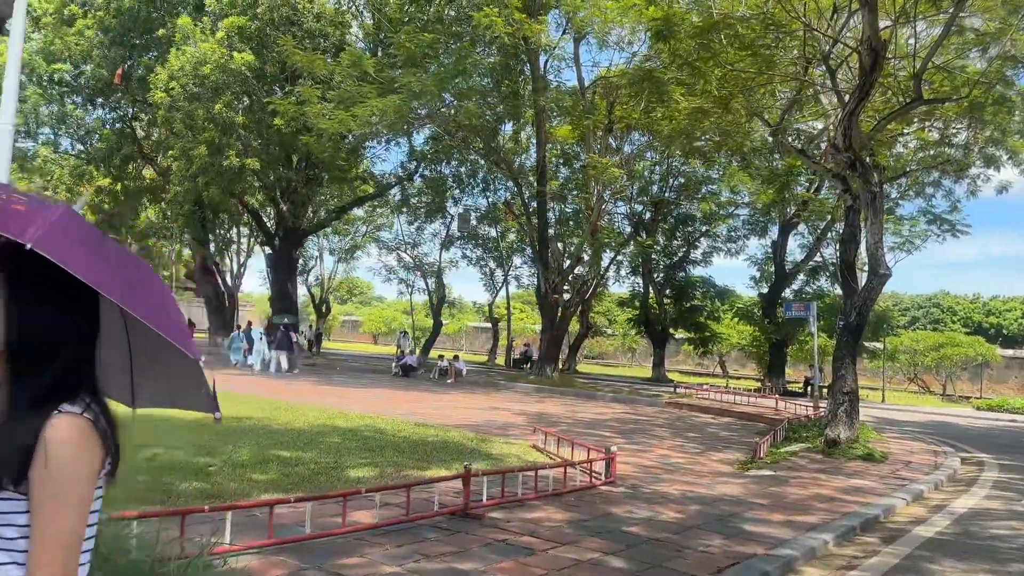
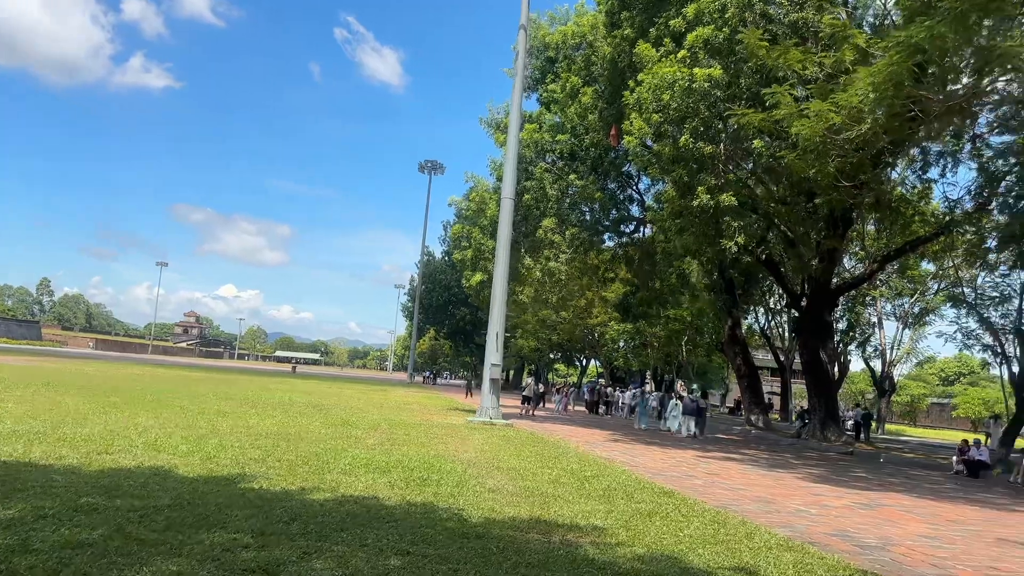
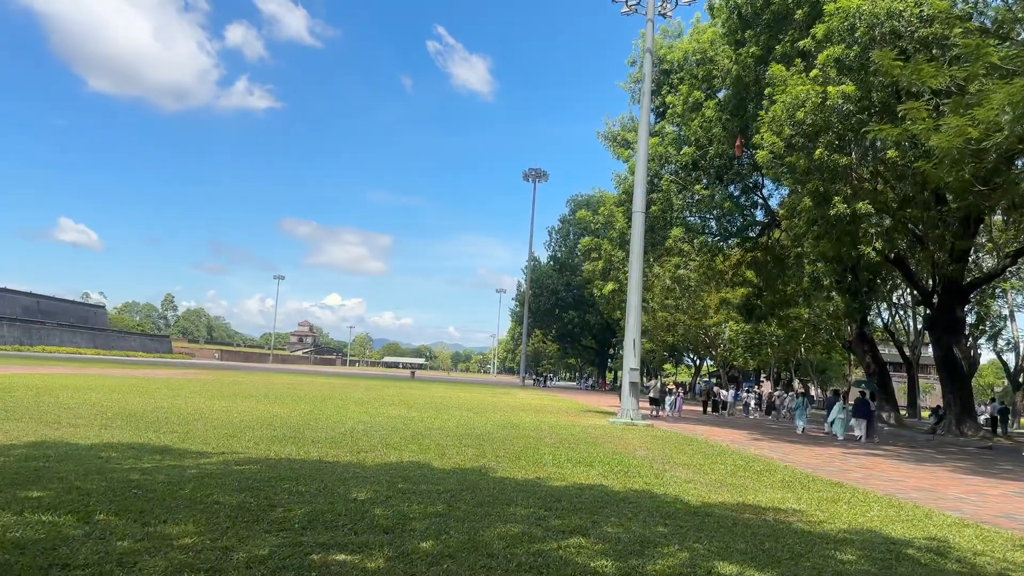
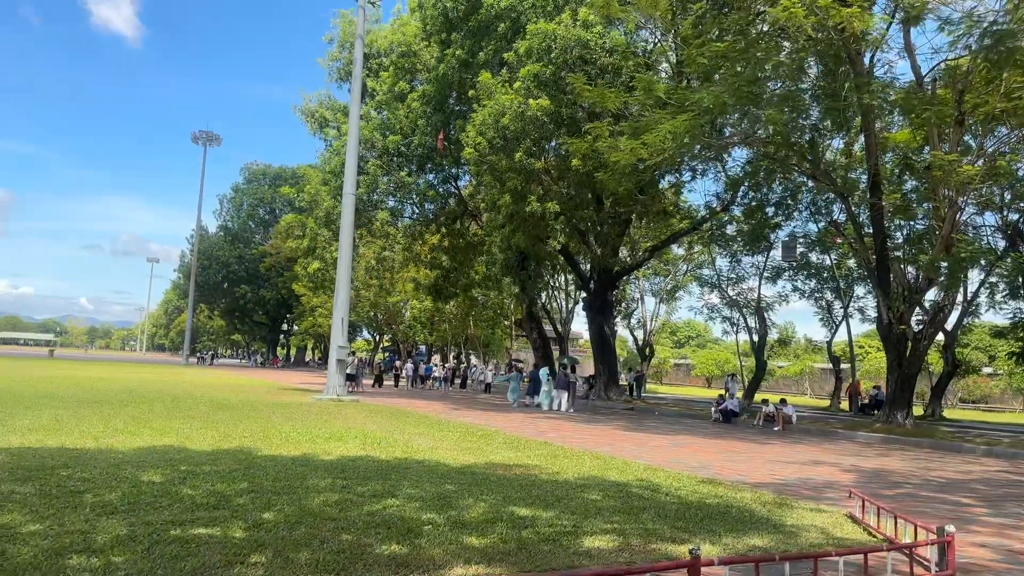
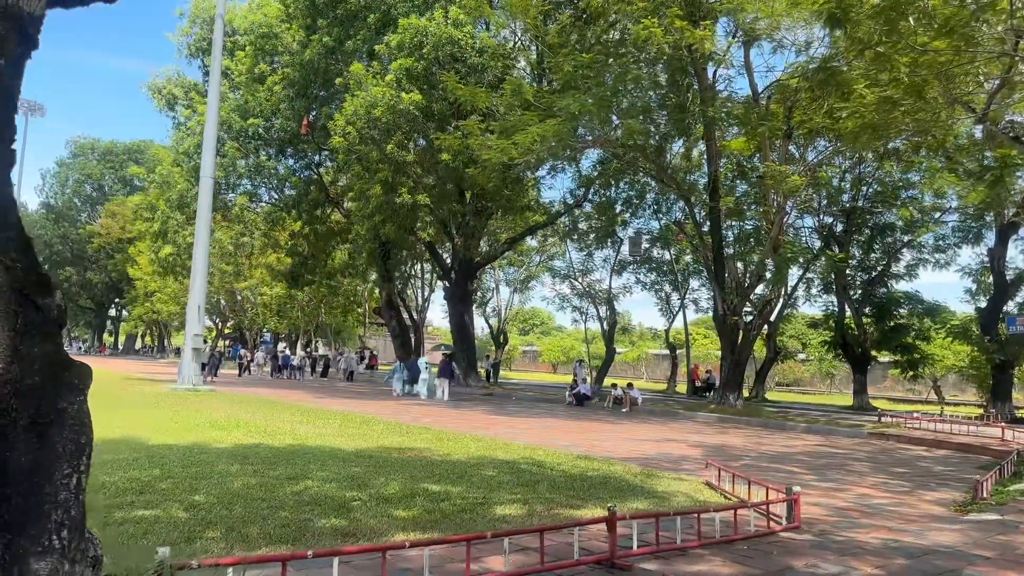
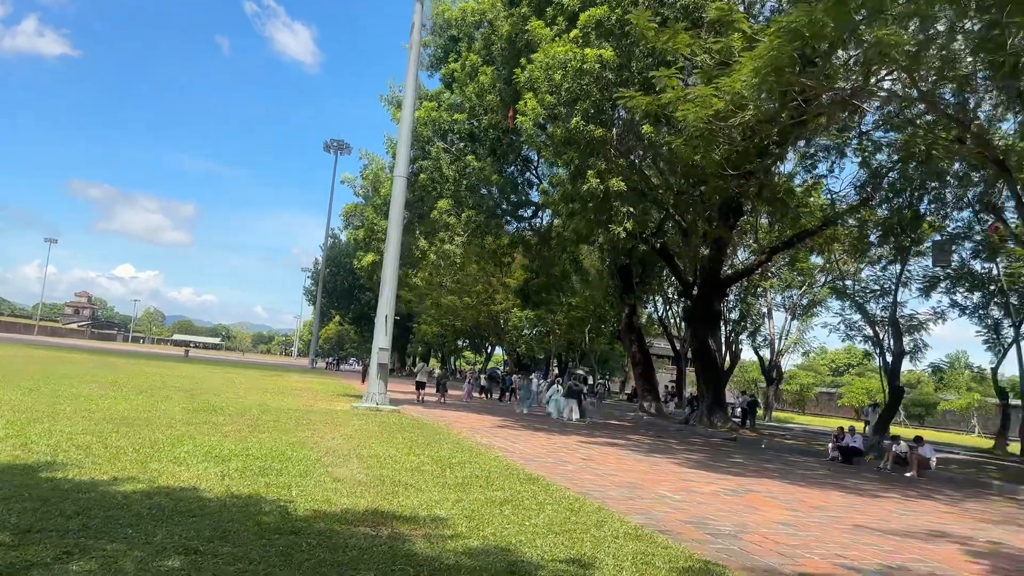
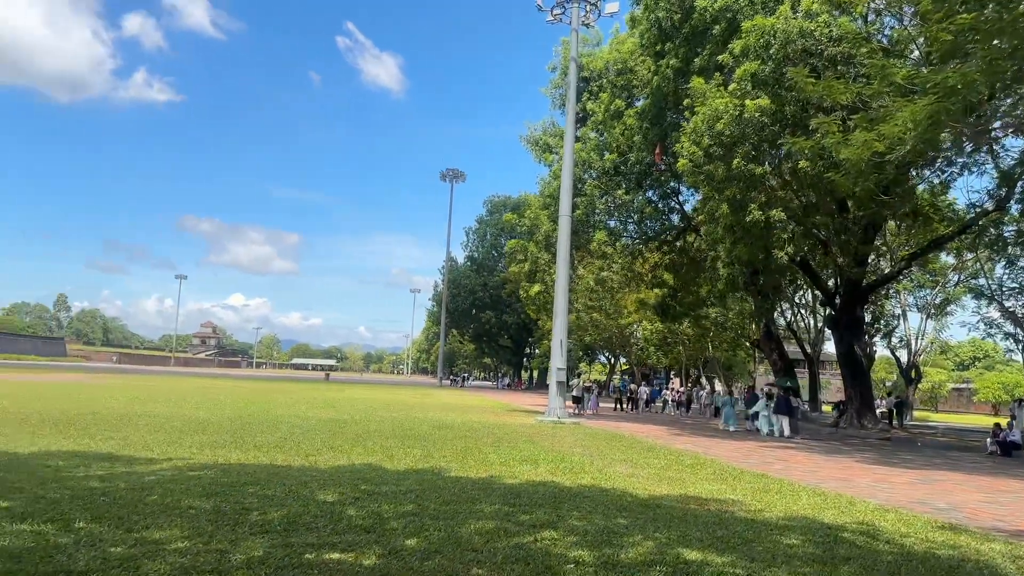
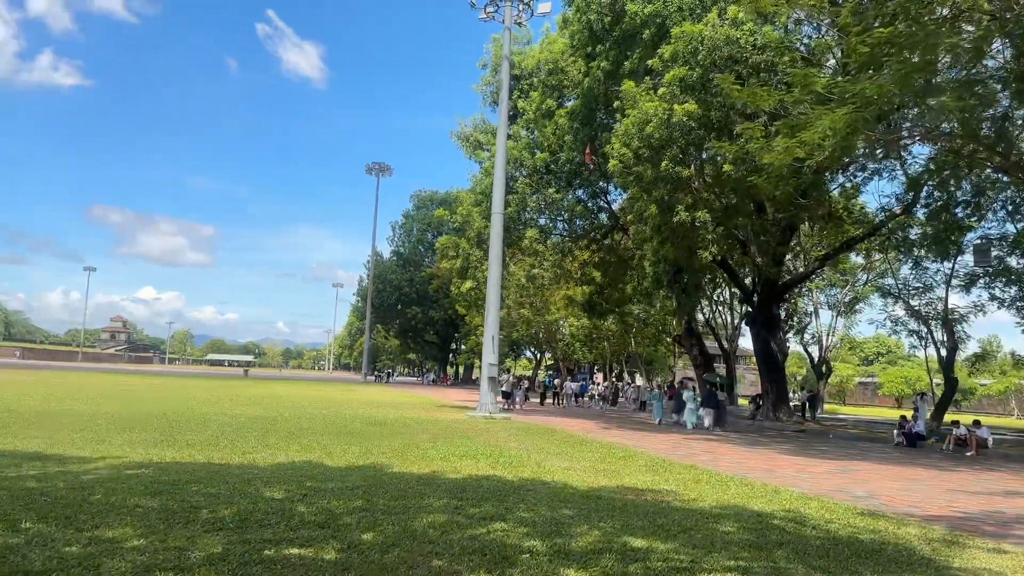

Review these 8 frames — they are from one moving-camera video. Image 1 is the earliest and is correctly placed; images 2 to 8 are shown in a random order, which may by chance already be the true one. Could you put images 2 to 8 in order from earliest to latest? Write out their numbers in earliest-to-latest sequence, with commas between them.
5, 4, 8, 7, 3, 2, 6
